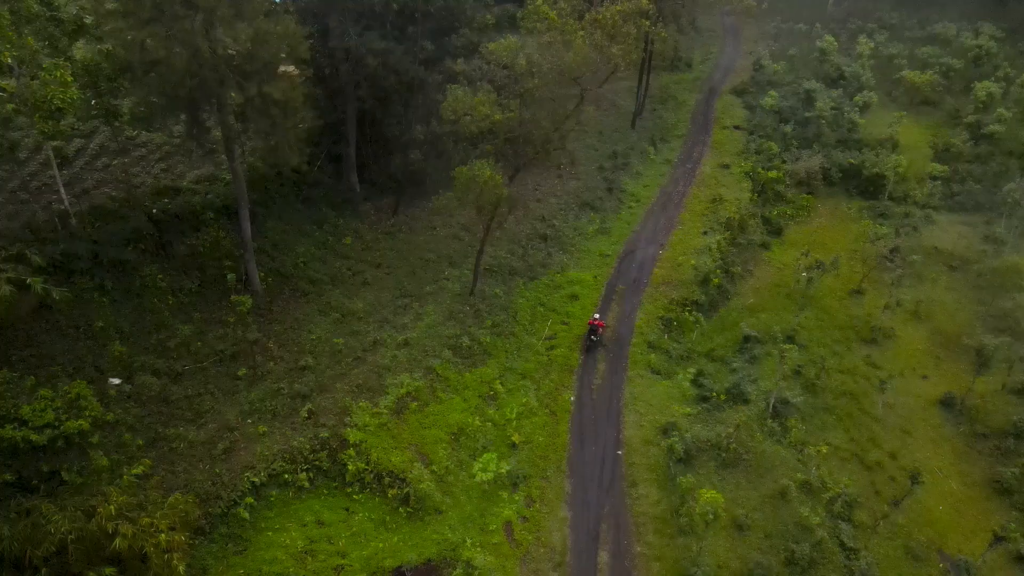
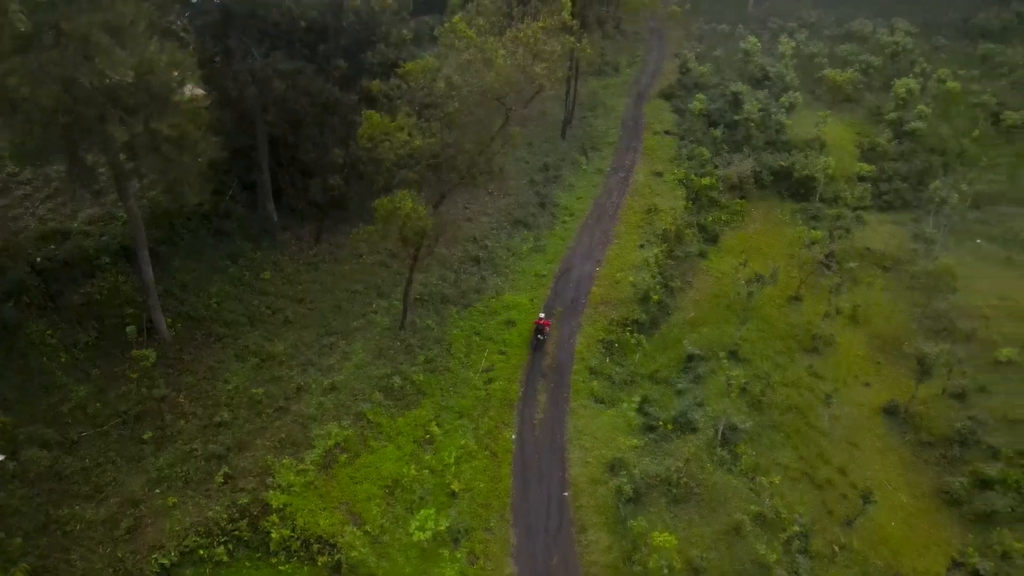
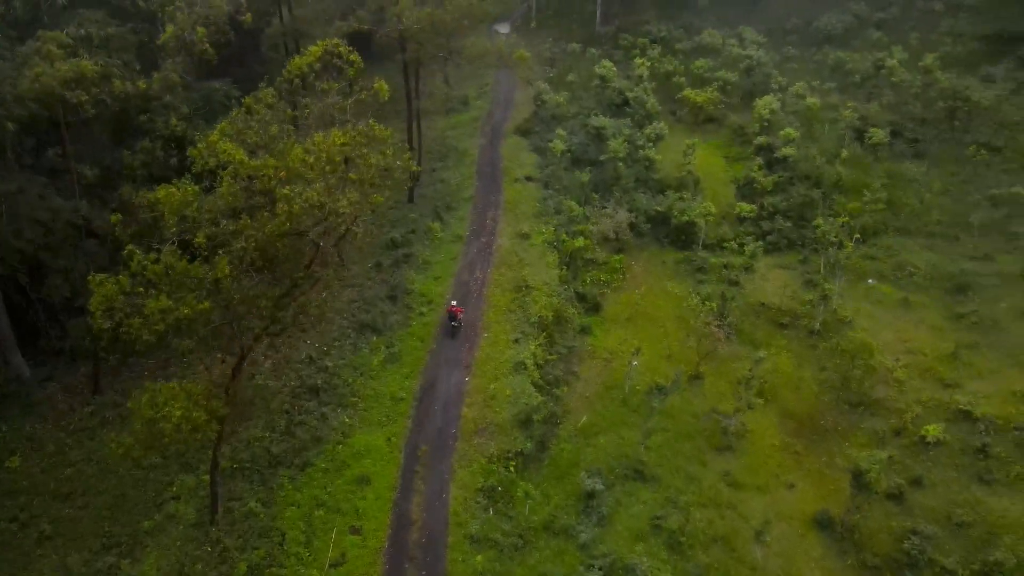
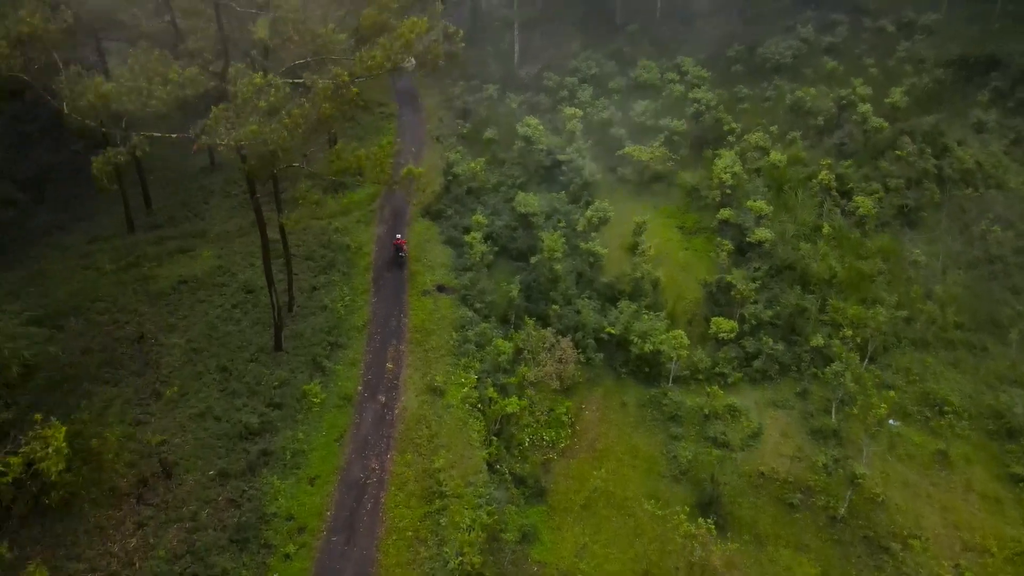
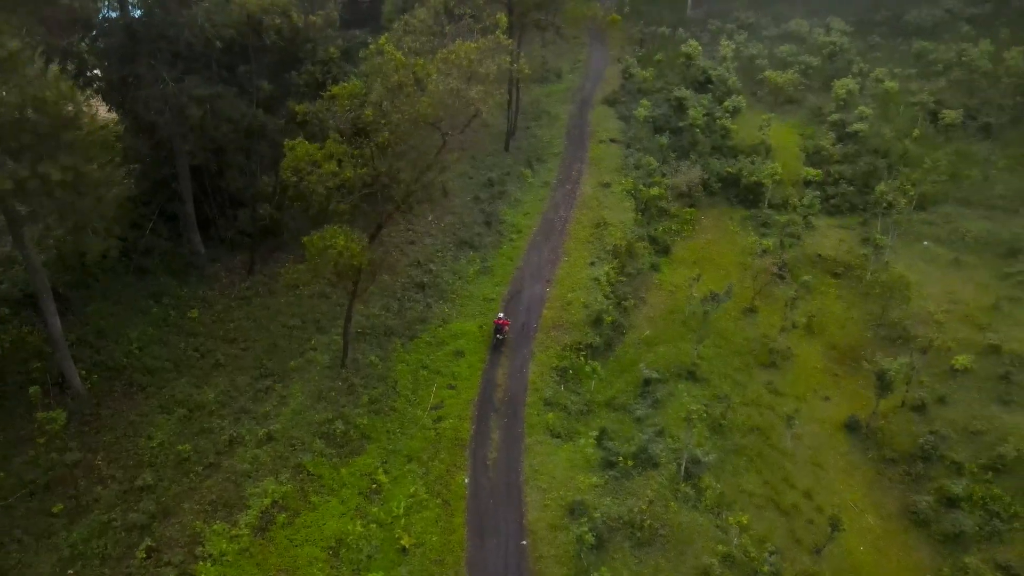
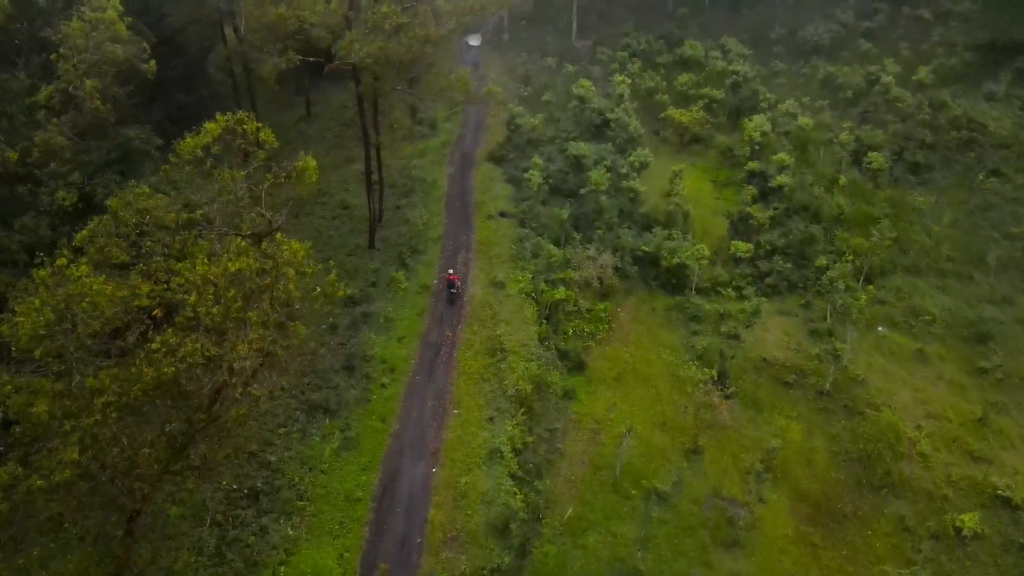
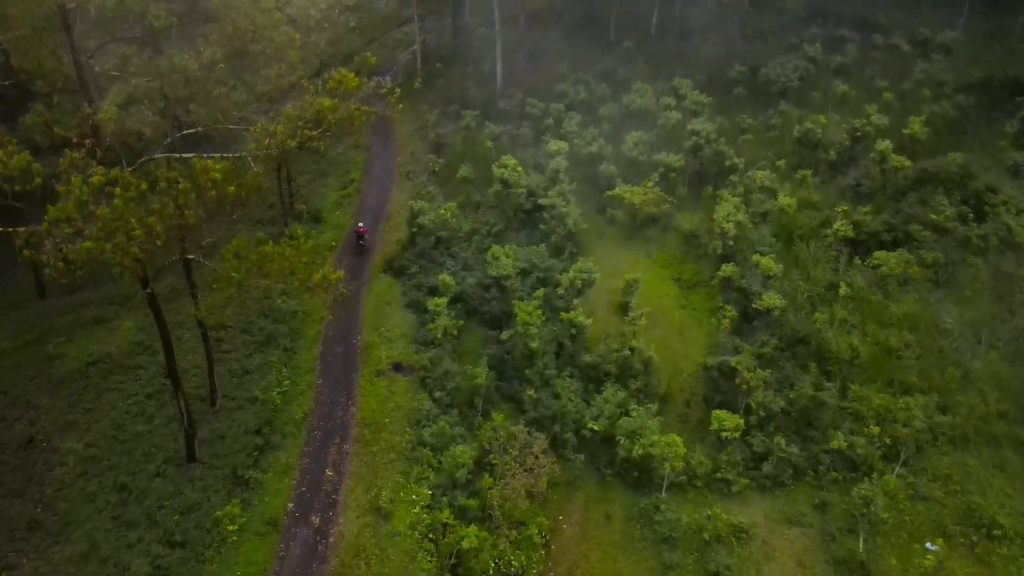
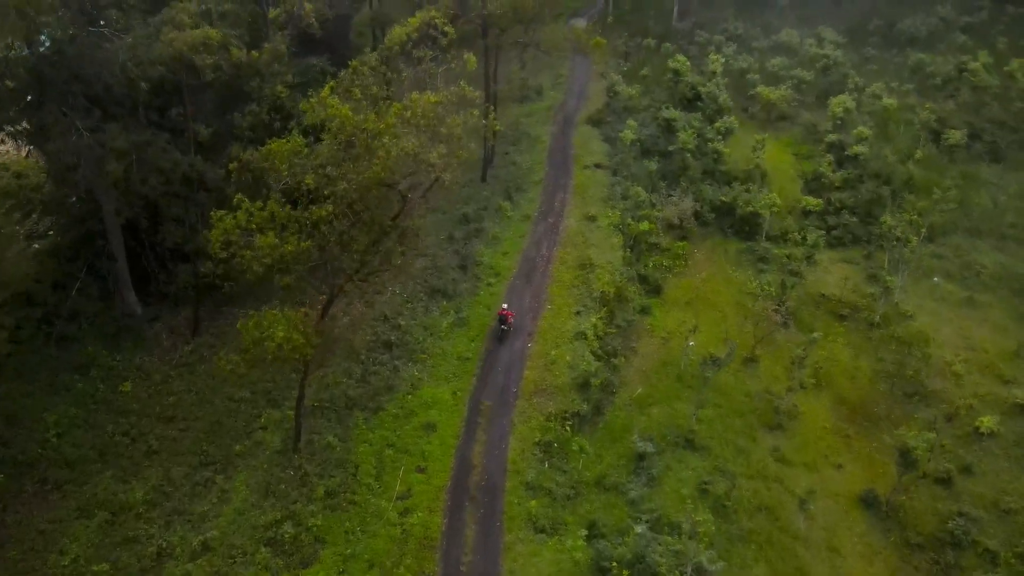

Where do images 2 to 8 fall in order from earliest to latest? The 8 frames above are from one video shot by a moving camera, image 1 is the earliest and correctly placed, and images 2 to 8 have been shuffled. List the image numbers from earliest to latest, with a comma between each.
2, 5, 8, 3, 6, 4, 7
